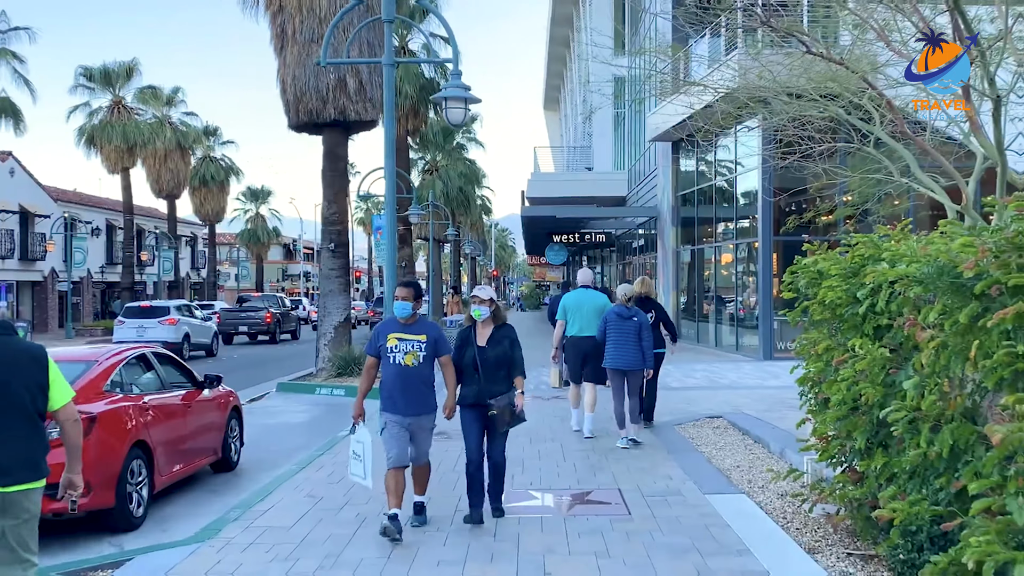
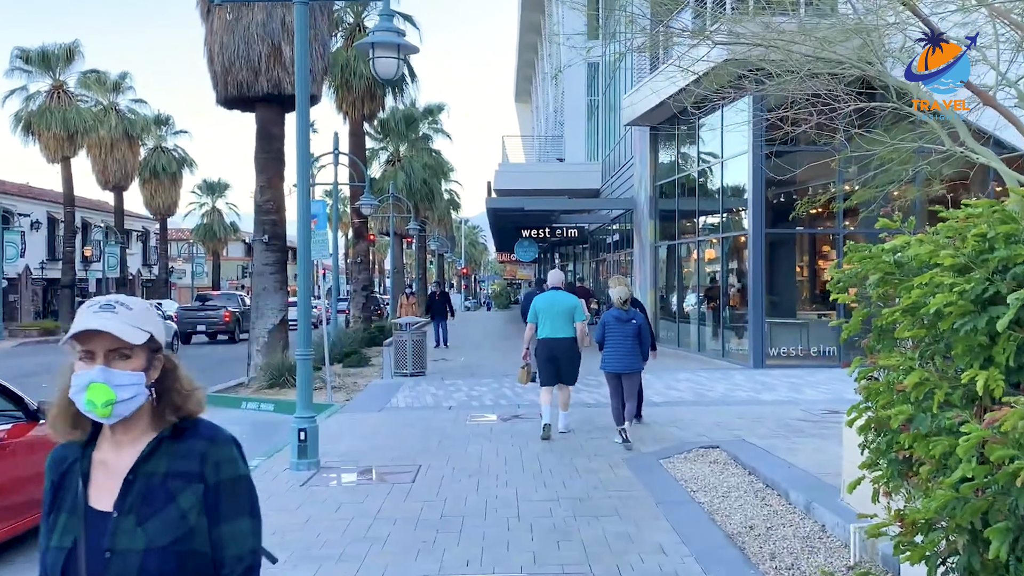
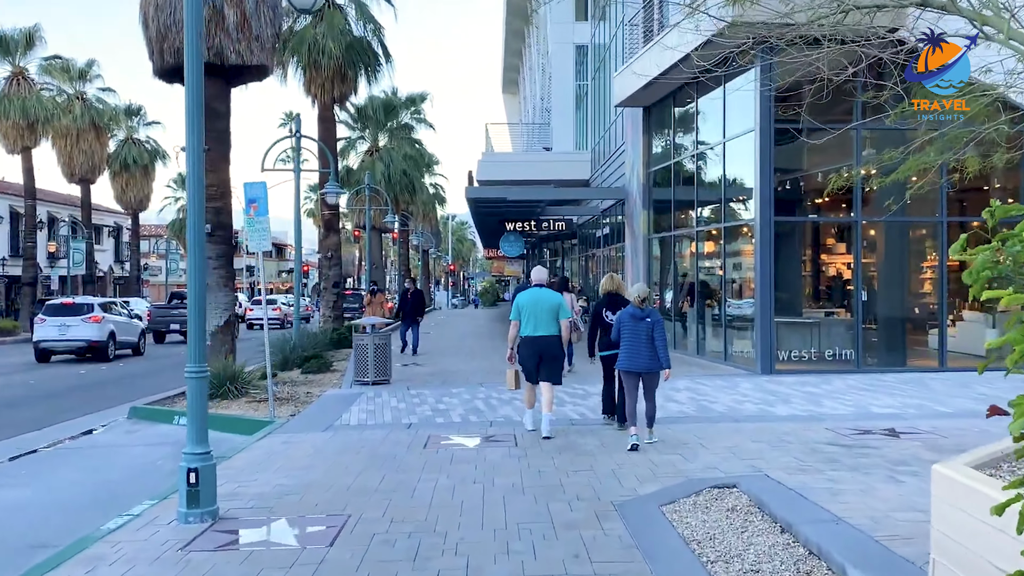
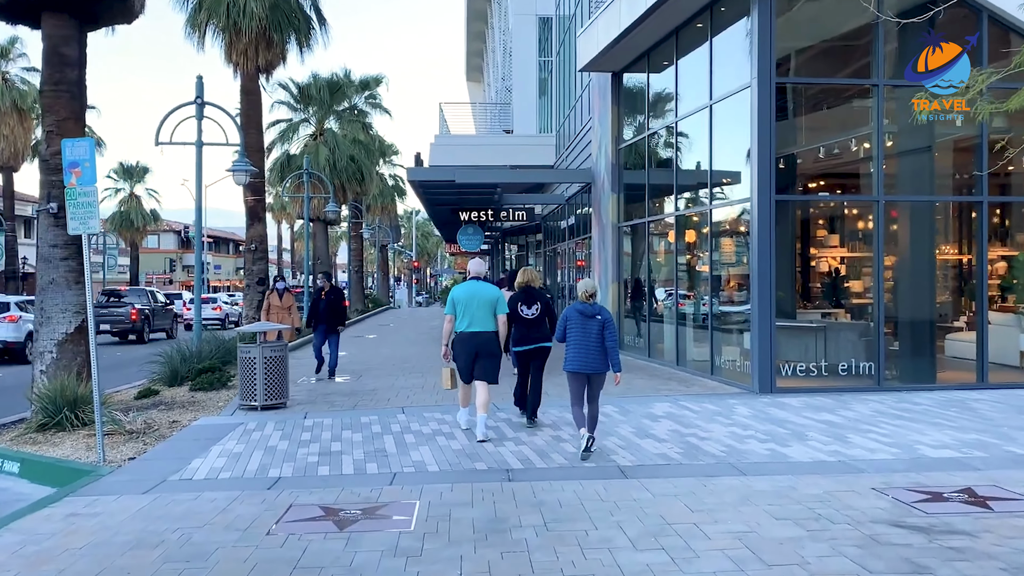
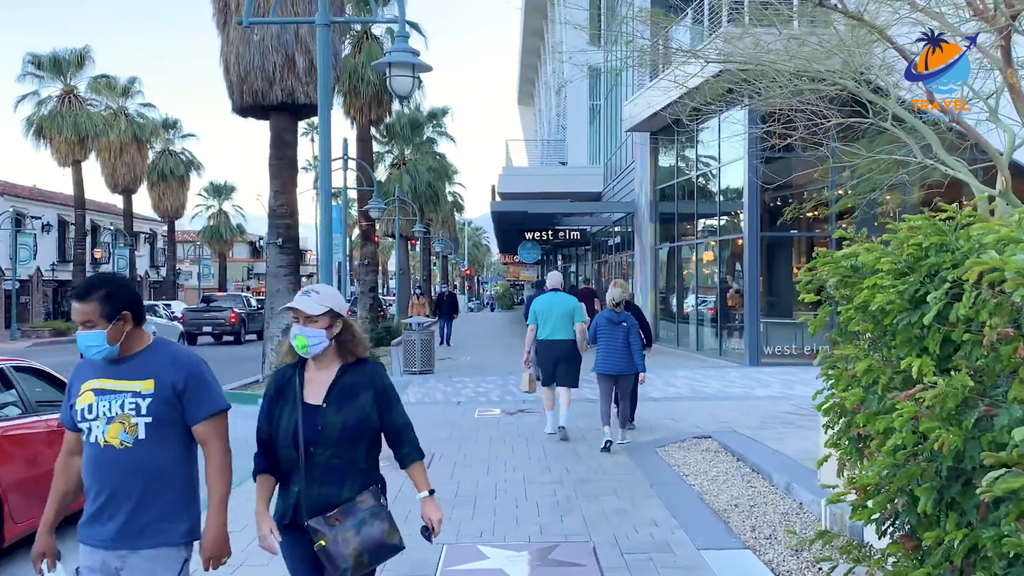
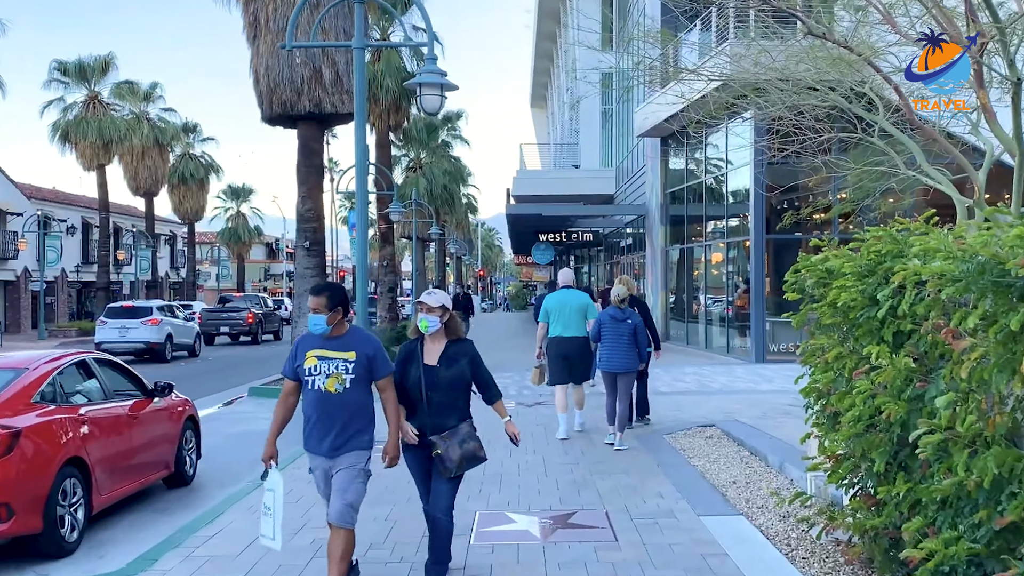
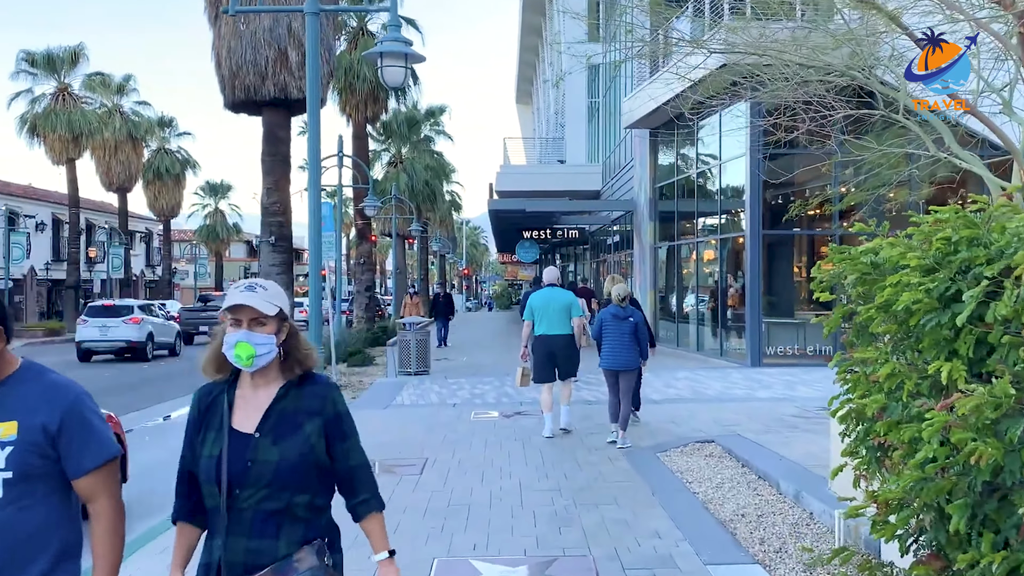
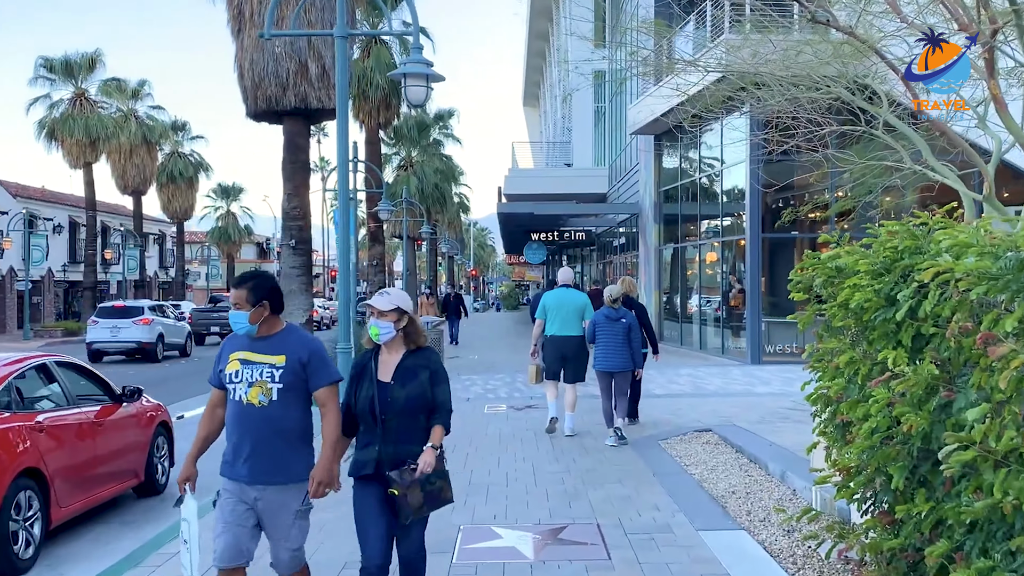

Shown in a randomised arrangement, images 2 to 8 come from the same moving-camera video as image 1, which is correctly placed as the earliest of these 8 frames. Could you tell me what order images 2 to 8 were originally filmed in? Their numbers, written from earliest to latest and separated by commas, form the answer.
6, 8, 5, 7, 2, 3, 4
